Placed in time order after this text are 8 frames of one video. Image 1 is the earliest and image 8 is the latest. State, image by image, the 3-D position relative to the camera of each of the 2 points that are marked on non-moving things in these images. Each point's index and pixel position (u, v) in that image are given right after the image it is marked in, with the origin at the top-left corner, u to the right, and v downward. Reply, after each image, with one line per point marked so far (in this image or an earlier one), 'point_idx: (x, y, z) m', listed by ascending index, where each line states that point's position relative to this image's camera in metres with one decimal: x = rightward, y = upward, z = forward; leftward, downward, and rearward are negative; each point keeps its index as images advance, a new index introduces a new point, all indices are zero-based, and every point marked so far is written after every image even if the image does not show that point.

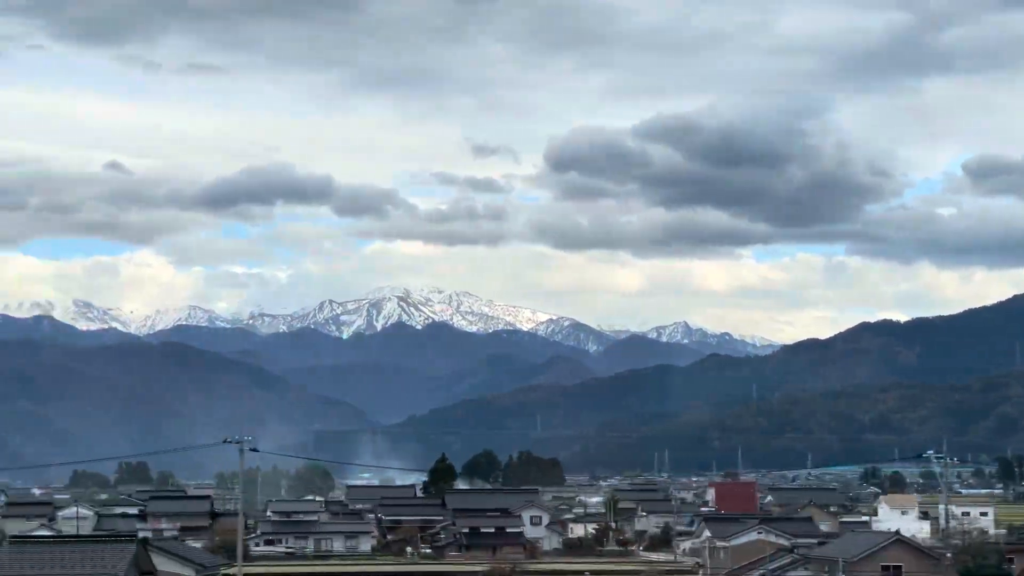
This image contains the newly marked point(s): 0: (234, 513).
0: (-3.0, -2.4, +18.6) m
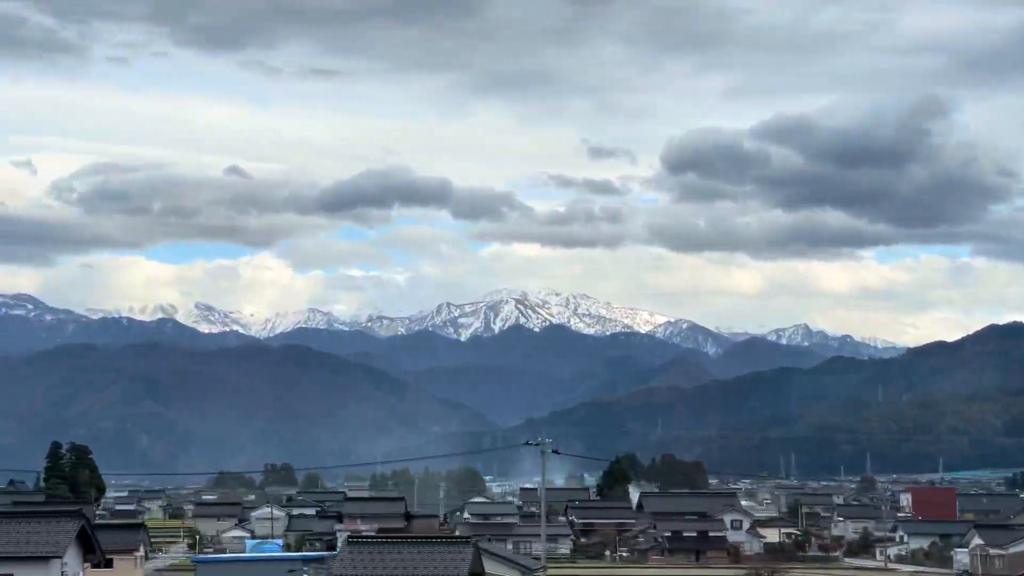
0: (-0.9, -2.4, +18.7) m
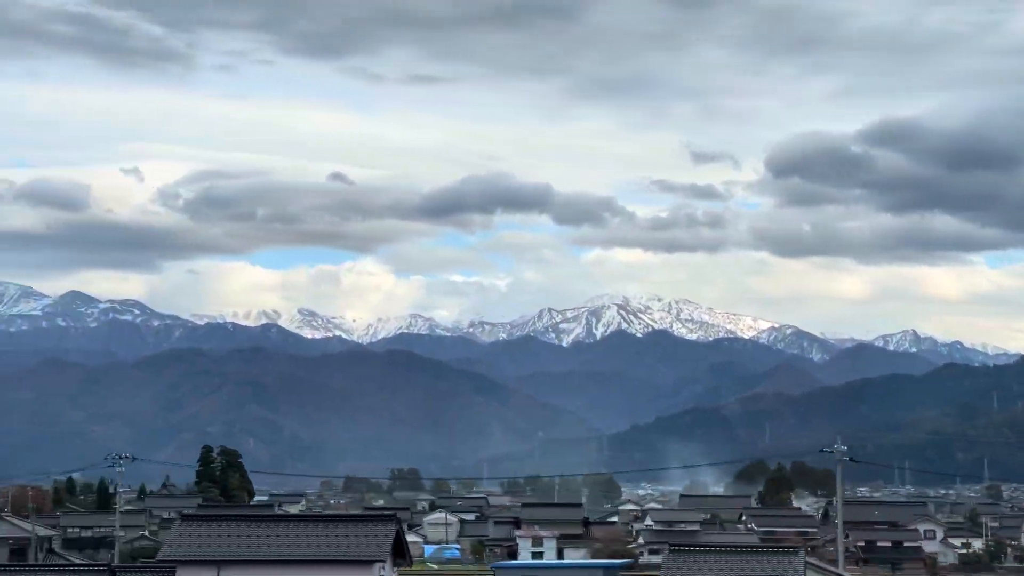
0: (+1.0, -2.5, +18.5) m
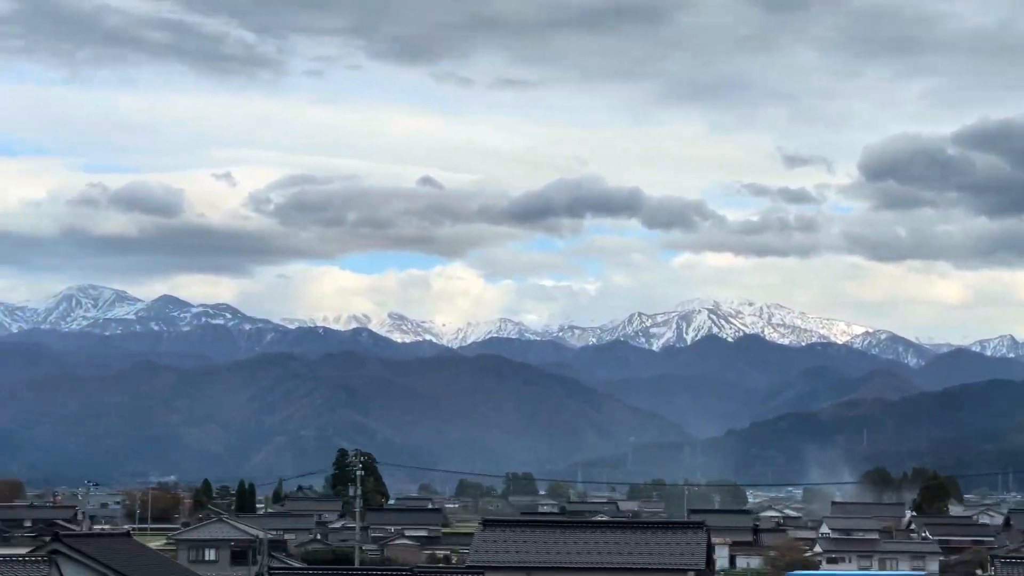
0: (+2.7, -2.5, +18.2) m
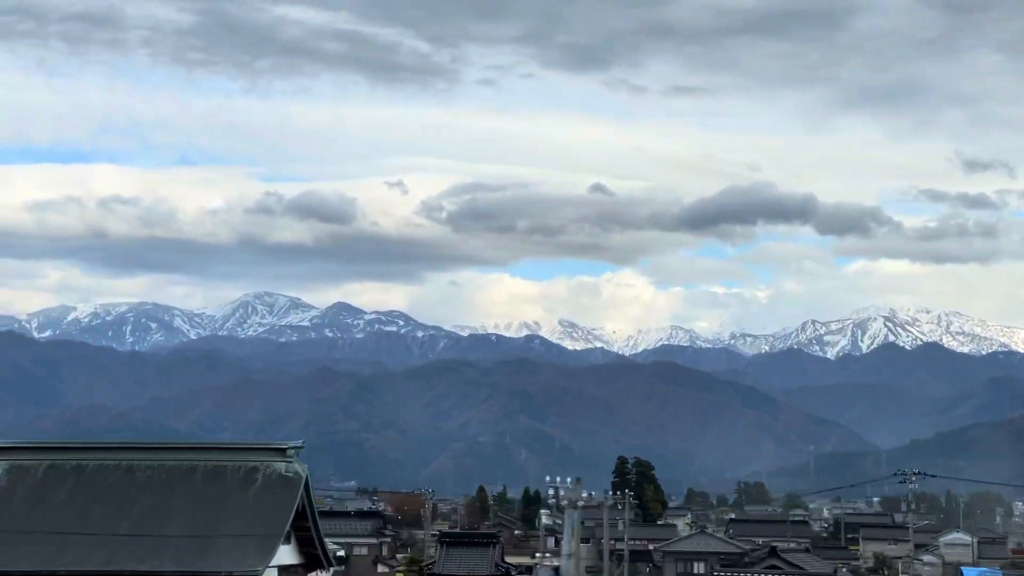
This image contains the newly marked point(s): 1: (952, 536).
0: (+6.4, -2.6, +17.5) m
1: (+4.8, -2.7, +19.1) m
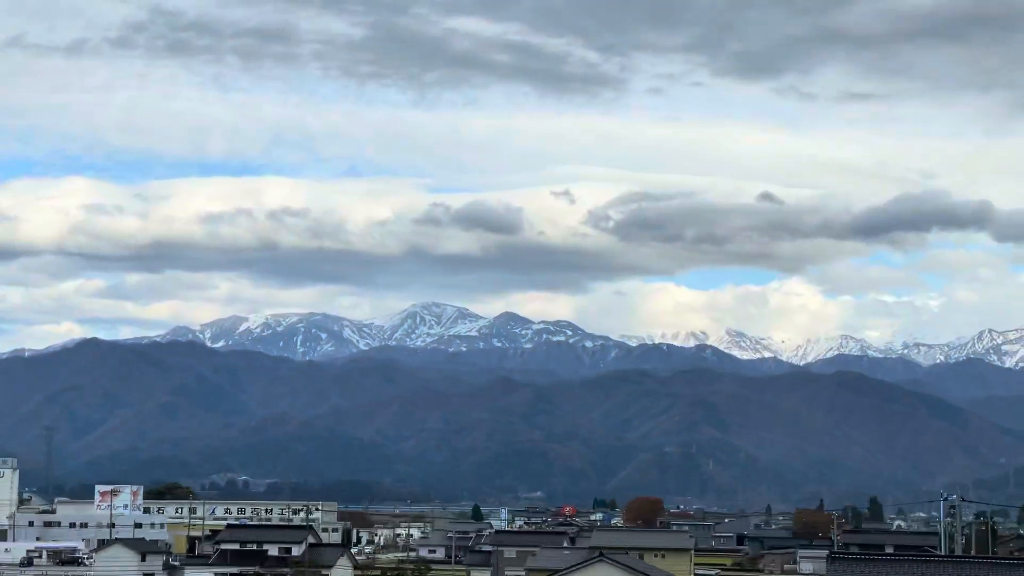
0: (+12.5, -2.7, +16.5) m
1: (+11.0, -2.9, +18.4) m
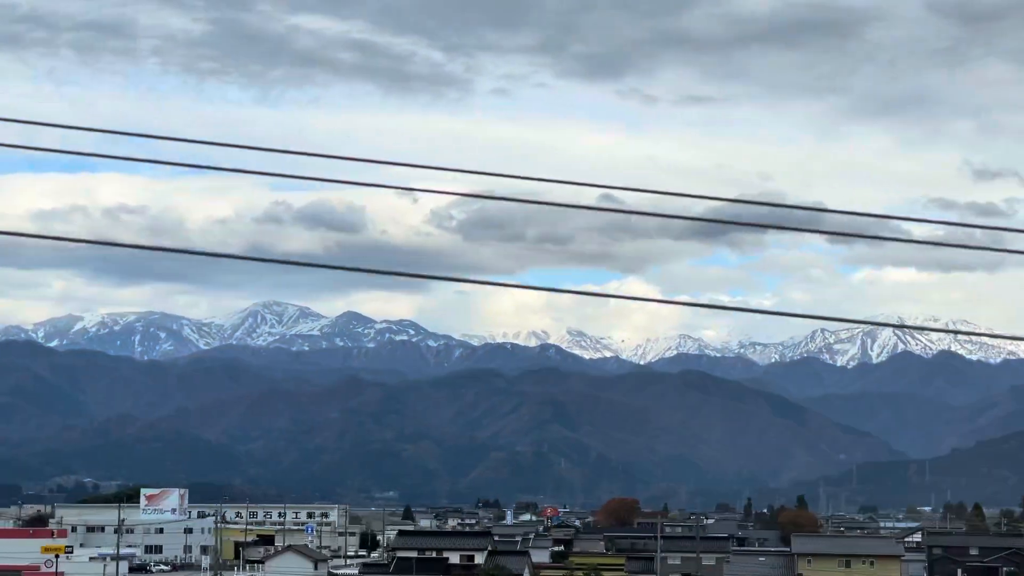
0: (+13.5, -2.8, +18.3) m
1: (+11.9, -3.0, +20.0) m
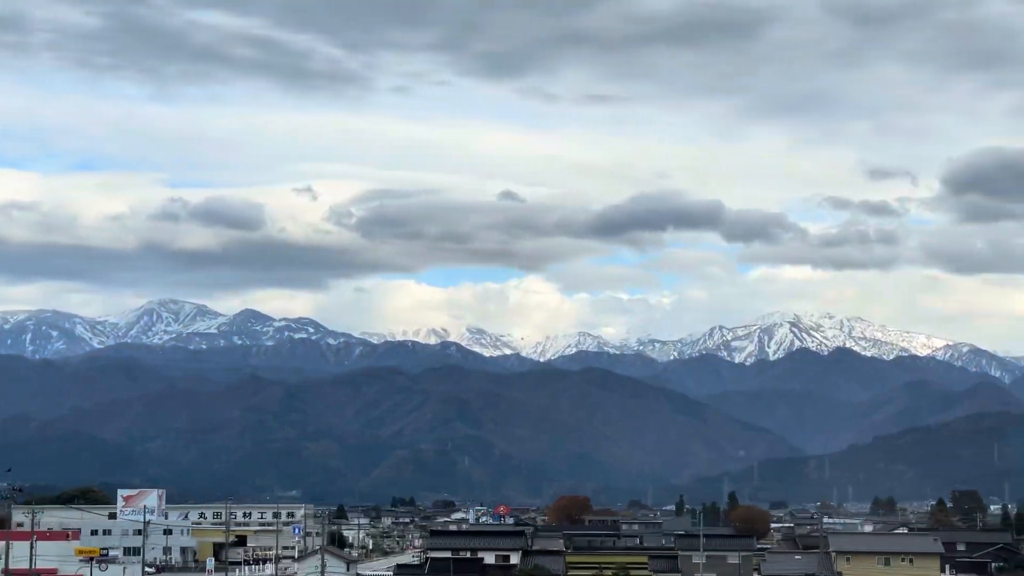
0: (+13.7, -2.8, +19.2) m
1: (+12.0, -3.0, +20.7) m
